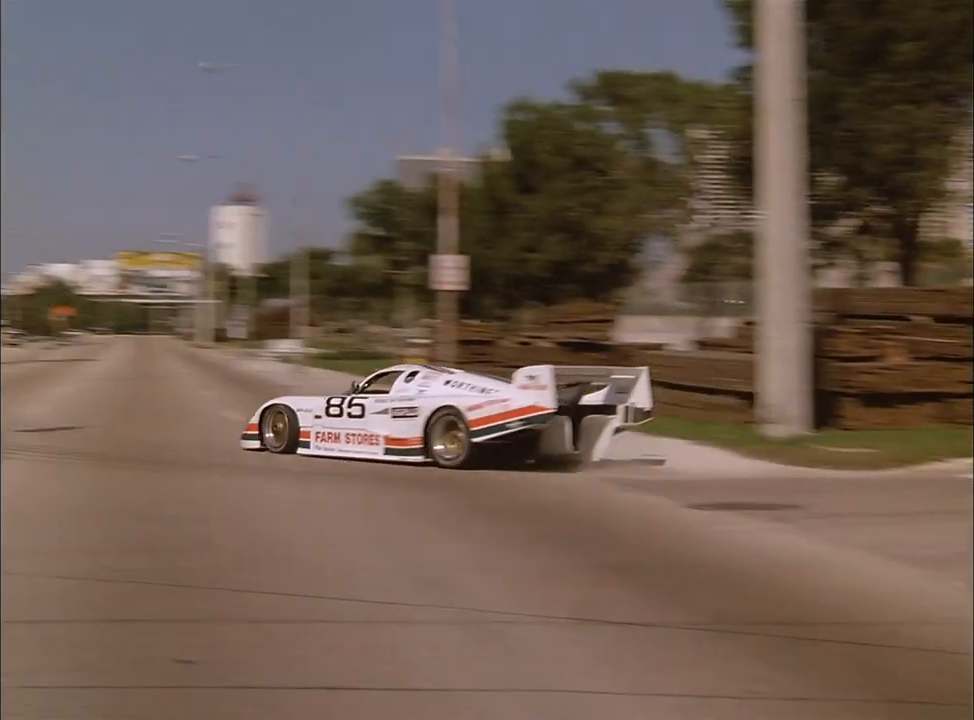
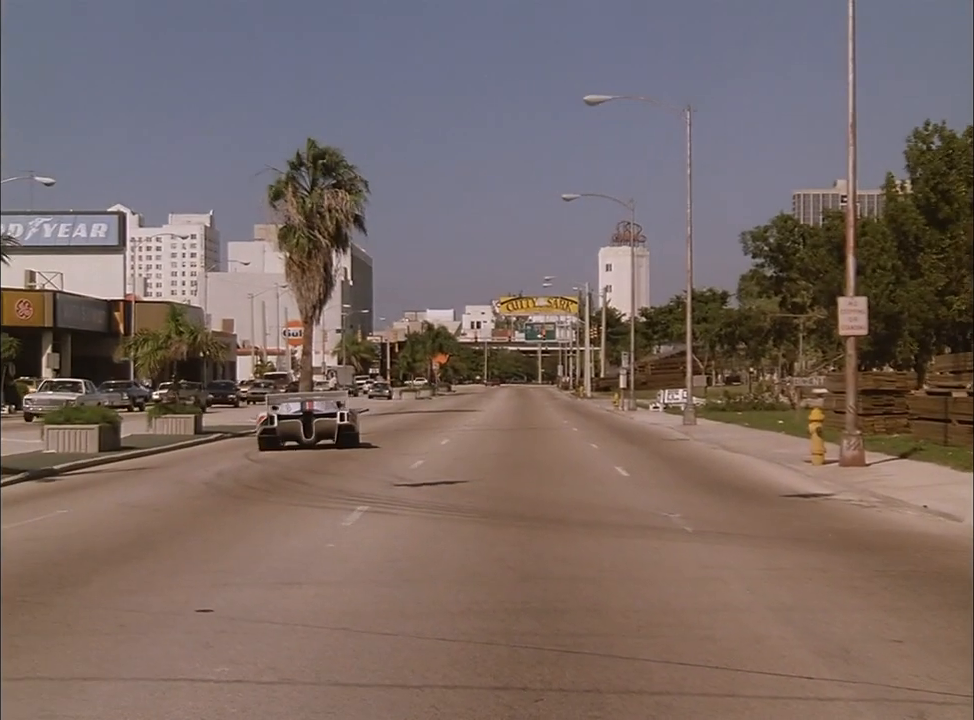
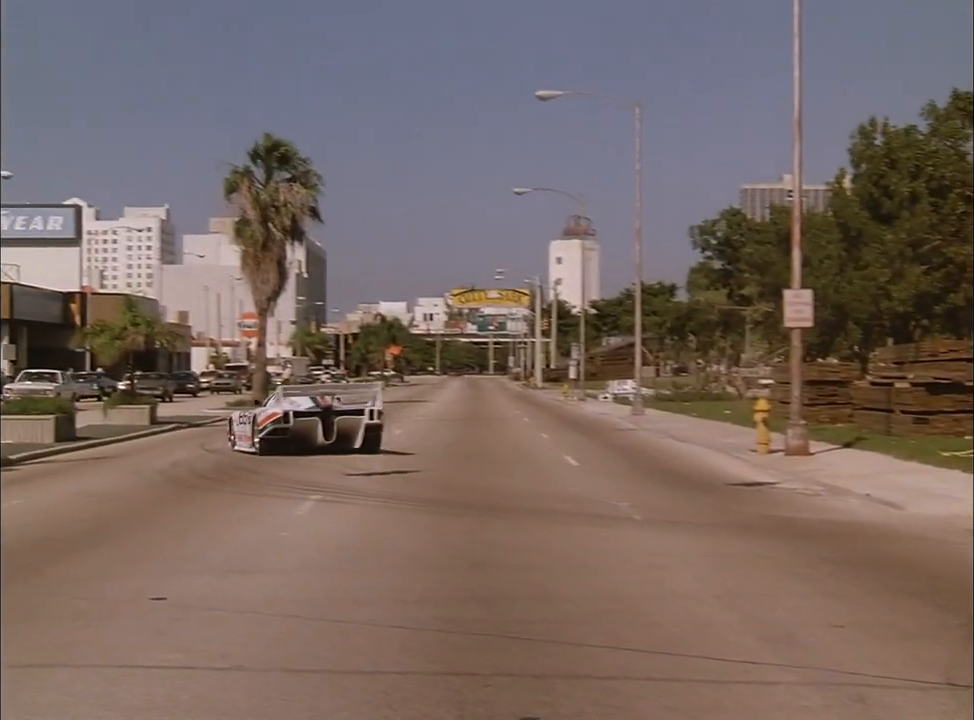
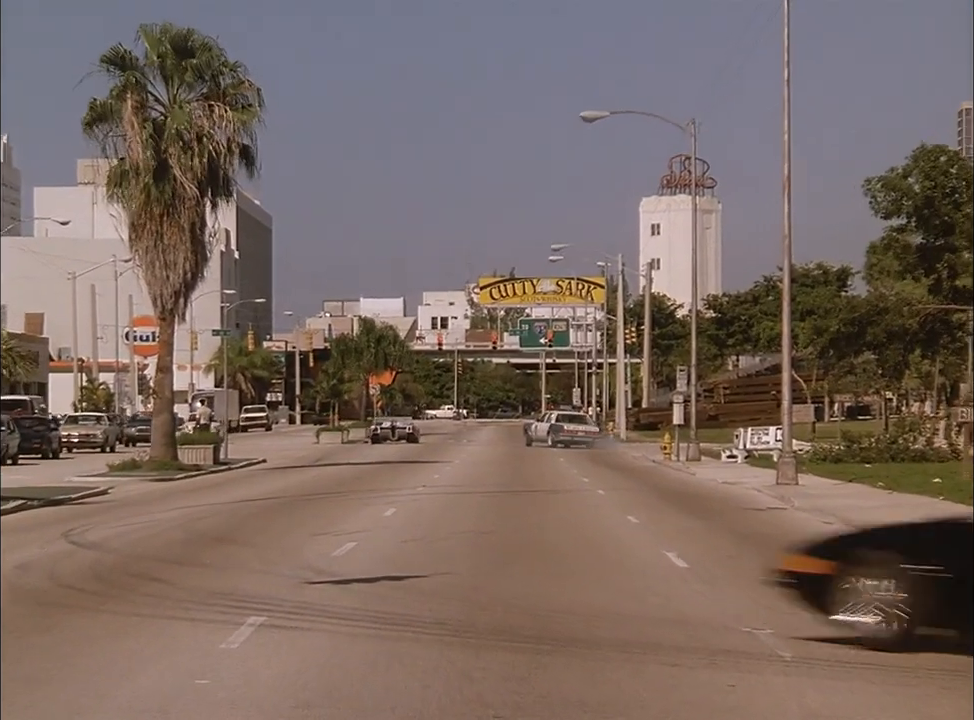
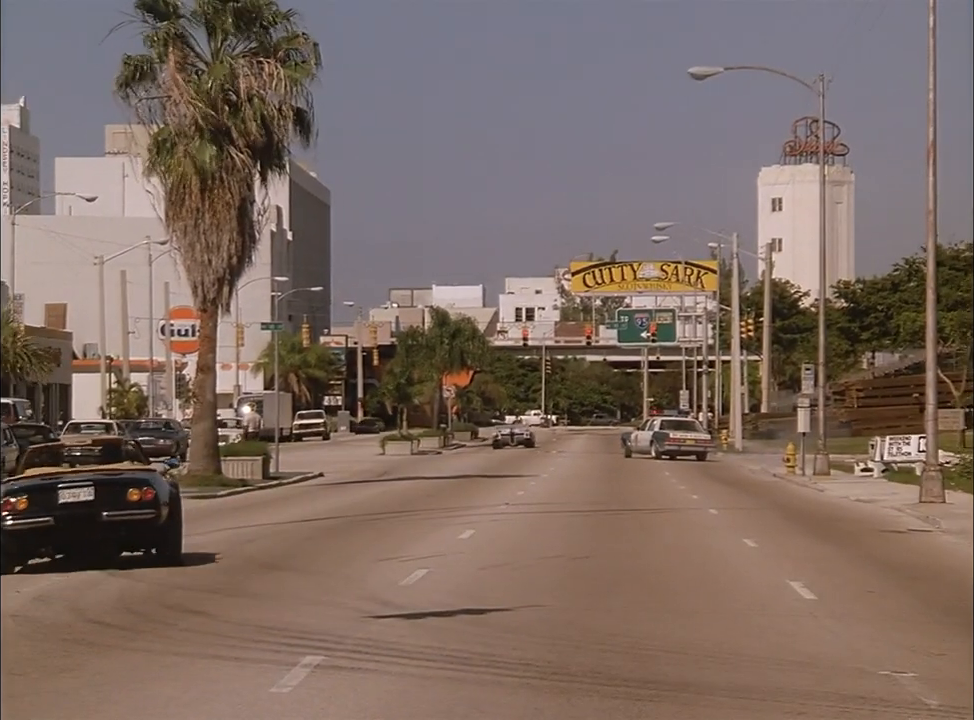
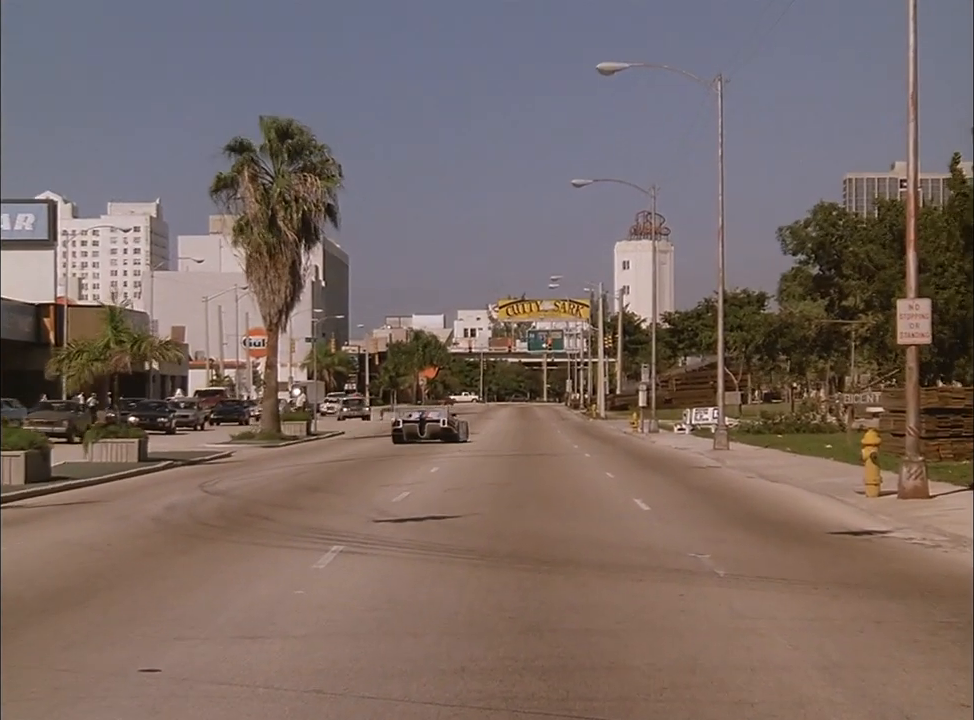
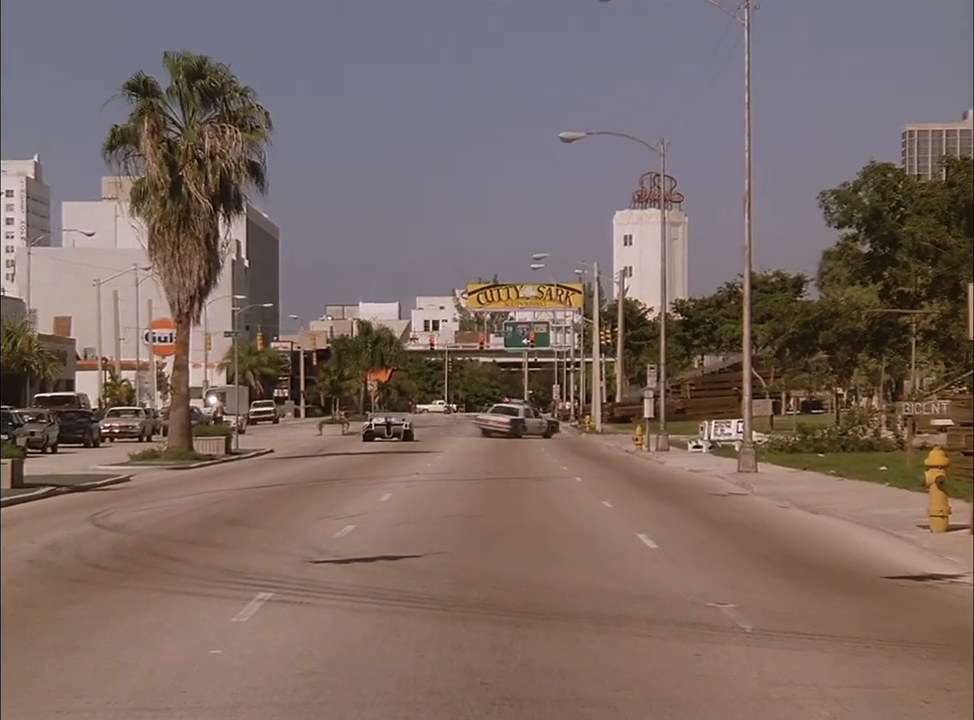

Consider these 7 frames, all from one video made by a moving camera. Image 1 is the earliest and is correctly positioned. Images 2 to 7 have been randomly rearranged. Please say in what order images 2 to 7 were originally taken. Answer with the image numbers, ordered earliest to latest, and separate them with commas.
3, 2, 6, 7, 4, 5
